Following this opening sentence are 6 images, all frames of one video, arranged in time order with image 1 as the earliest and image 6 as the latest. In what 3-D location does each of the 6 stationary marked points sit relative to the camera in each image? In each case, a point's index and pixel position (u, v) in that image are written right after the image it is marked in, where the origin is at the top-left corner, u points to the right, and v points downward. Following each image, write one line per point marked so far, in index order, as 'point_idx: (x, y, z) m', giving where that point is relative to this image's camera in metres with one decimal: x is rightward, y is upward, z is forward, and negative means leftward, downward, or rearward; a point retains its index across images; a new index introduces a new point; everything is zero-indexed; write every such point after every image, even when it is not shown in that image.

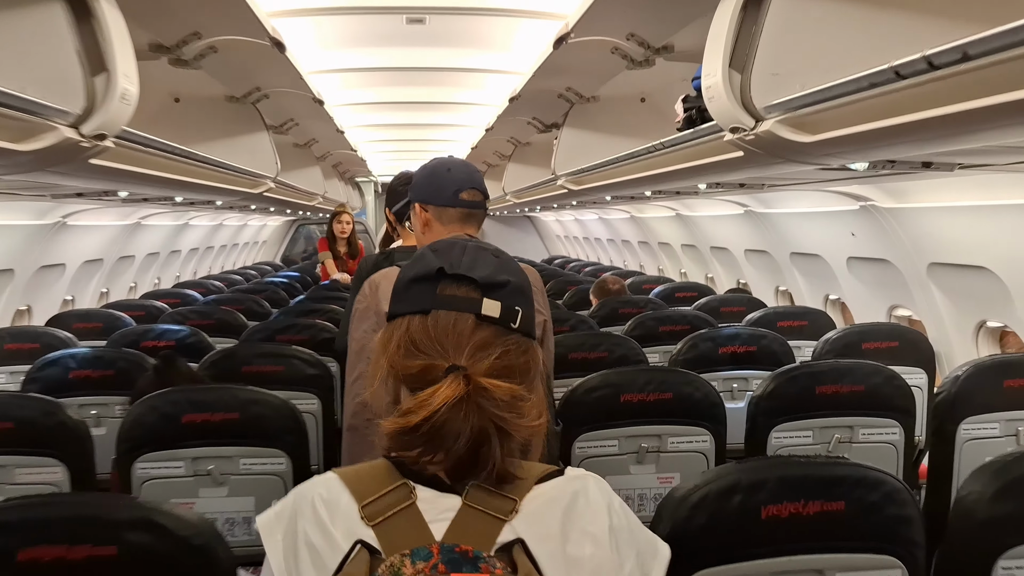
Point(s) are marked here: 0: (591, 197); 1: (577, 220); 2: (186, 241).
0: (+0.7, +0.8, +8.4) m
1: (+1.3, +1.4, +18.0) m
2: (-4.6, +0.7, +13.0) m
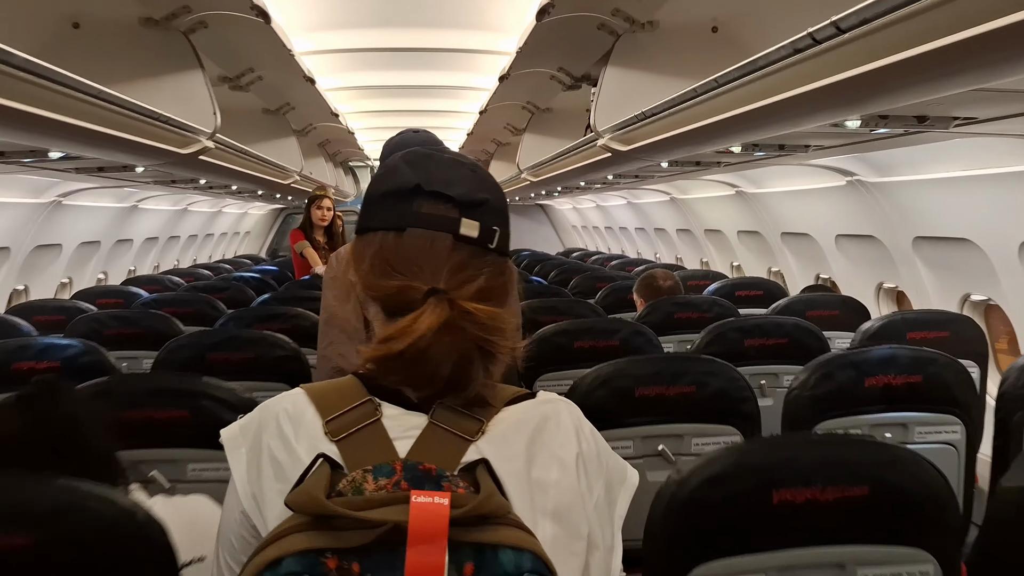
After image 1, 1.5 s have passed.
0: (+0.8, +0.9, +7.2) m
1: (+1.4, +1.4, +16.8) m
2: (-4.5, +0.7, +11.8) m
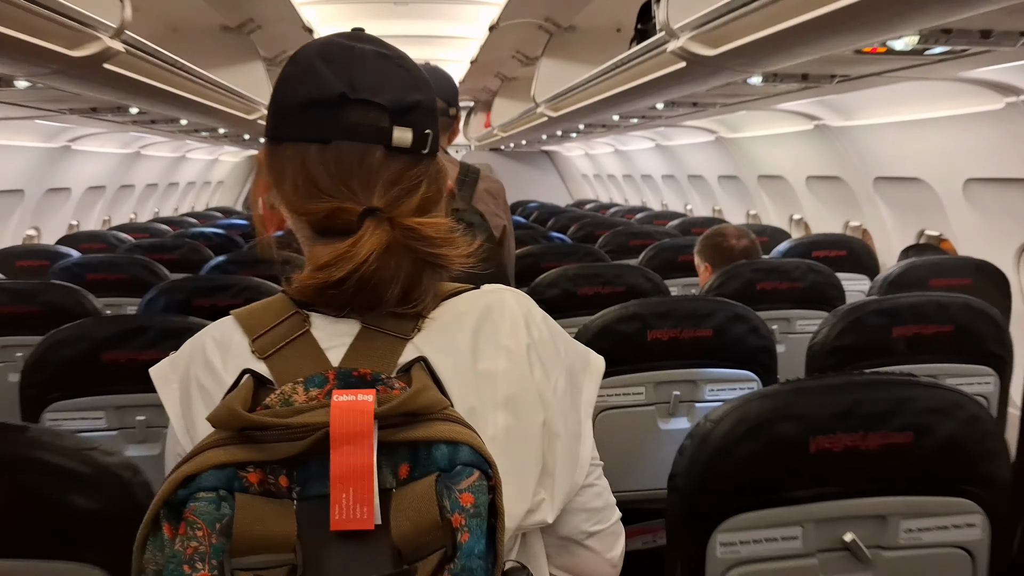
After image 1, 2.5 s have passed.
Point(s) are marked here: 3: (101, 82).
0: (+0.9, +1.2, +6.2) m
1: (+1.4, +2.2, +15.7) m
2: (-4.5, +1.2, +10.8) m
3: (-1.4, +0.7, +3.3) m
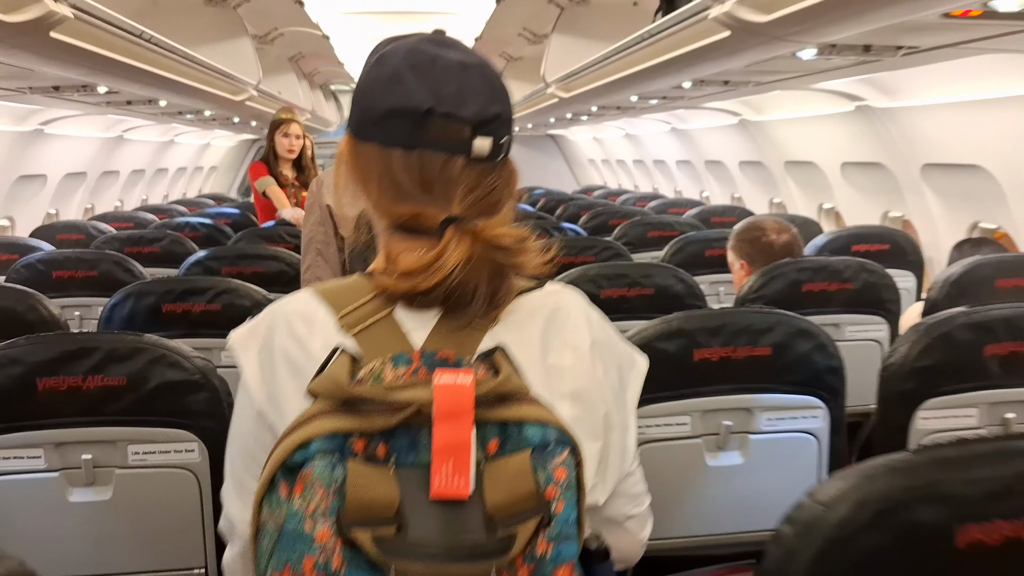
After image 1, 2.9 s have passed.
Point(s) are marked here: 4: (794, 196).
0: (+0.9, +1.2, +5.8) m
1: (+1.4, +2.4, +15.4) m
2: (-4.4, +1.3, +10.4) m
3: (-1.4, +0.7, +2.9) m
4: (+1.9, +0.6, +6.2) m
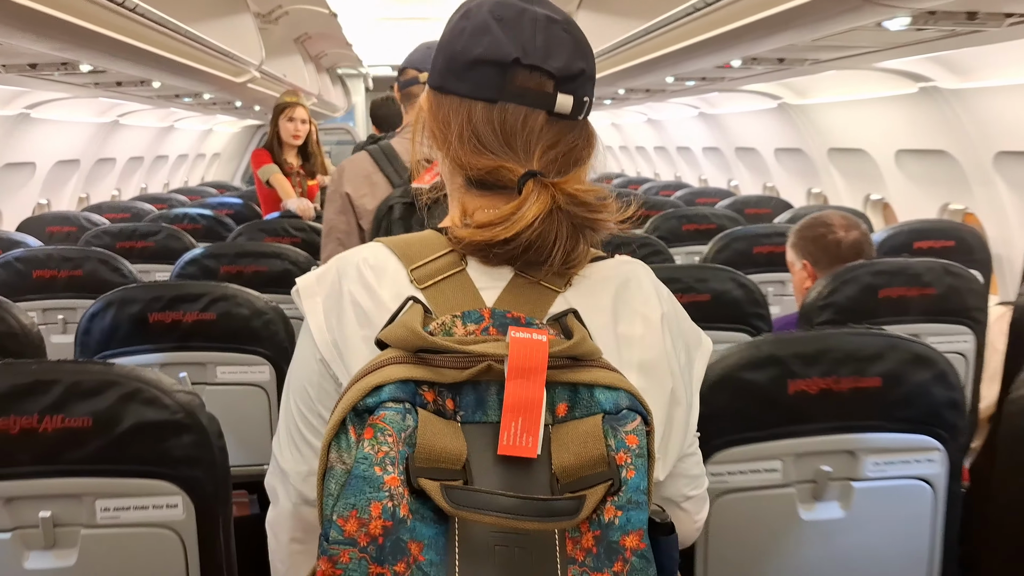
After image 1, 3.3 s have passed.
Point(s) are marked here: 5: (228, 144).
0: (+1.0, +1.2, +5.5) m
1: (+1.6, +2.6, +15.0) m
2: (-4.3, +1.4, +10.1) m
3: (-1.3, +0.7, +2.6) m
4: (+2.0, +0.6, +5.9) m
5: (-4.3, +2.2, +14.5) m
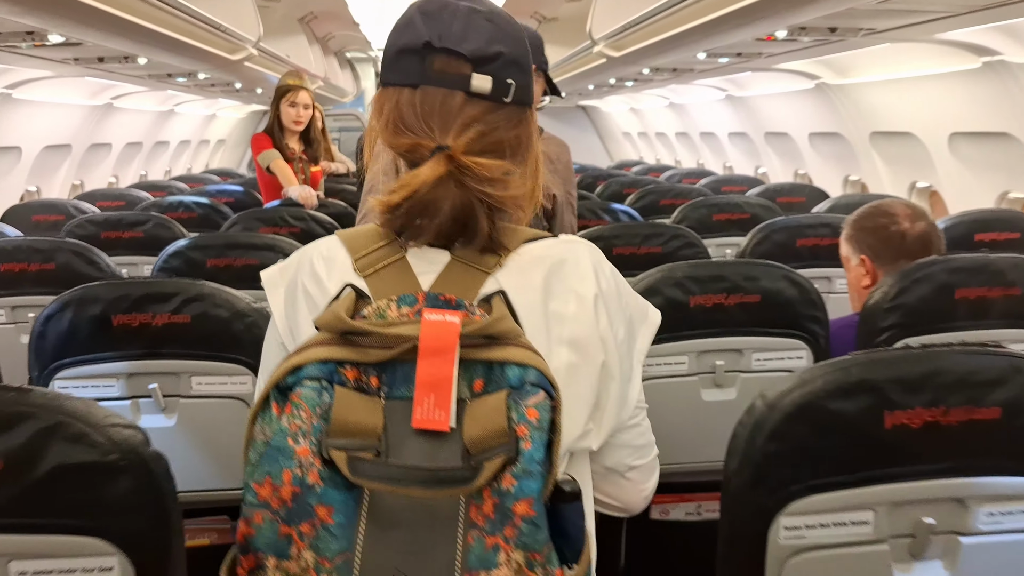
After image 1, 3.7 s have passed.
0: (+1.1, +1.3, +5.2) m
1: (+1.8, +2.7, +14.7) m
2: (-4.1, +1.5, +9.9) m
3: (-1.3, +0.7, +2.4) m
4: (+2.1, +0.7, +5.5) m
5: (-4.1, +2.4, +14.3) m
